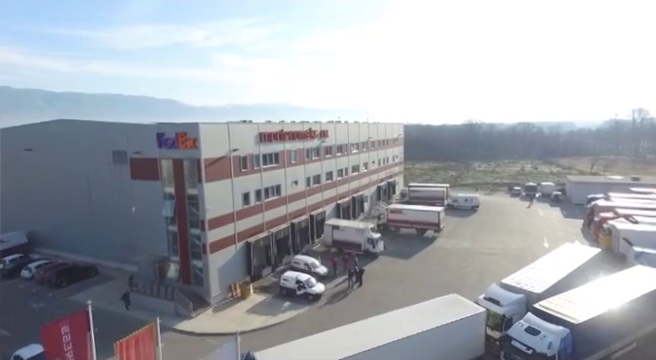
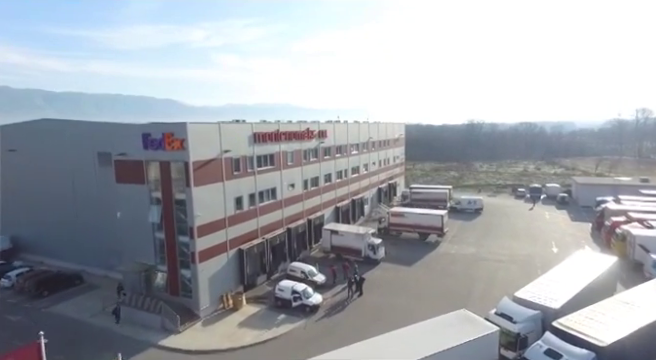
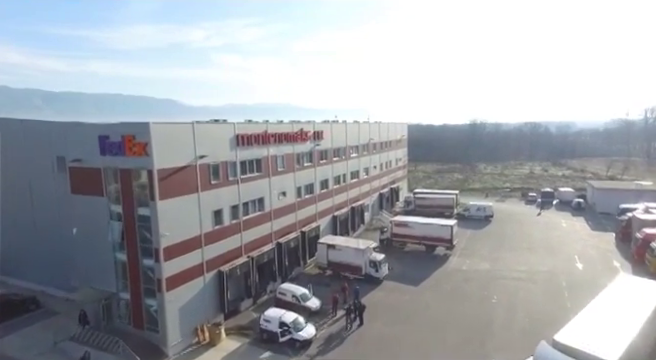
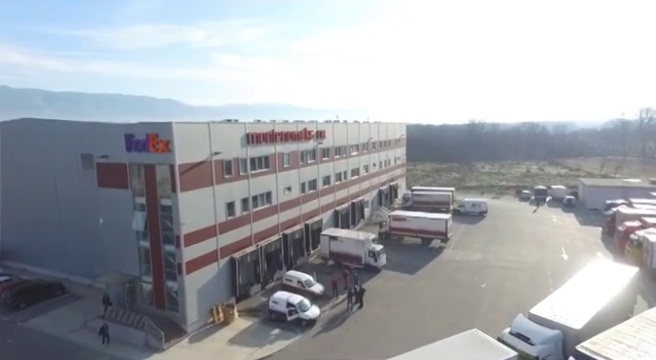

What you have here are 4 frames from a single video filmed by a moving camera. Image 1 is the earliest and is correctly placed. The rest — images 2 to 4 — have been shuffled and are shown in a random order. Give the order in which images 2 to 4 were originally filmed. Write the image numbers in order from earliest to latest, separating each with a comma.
2, 4, 3
